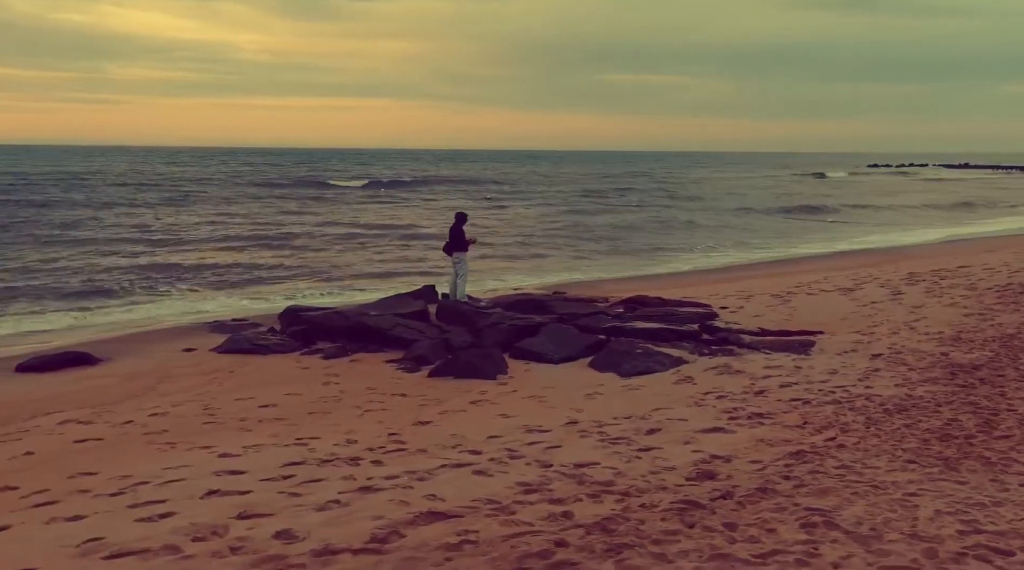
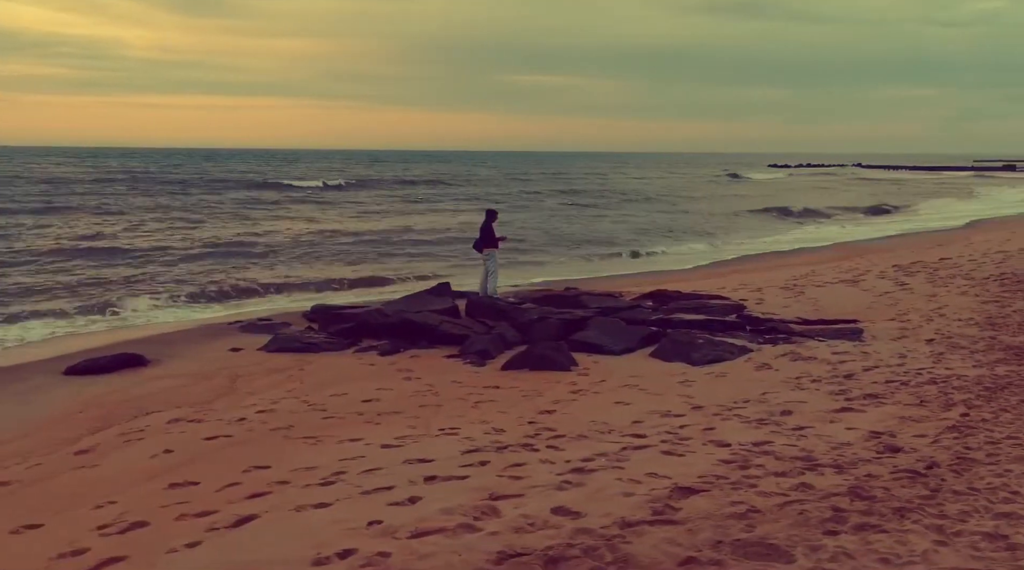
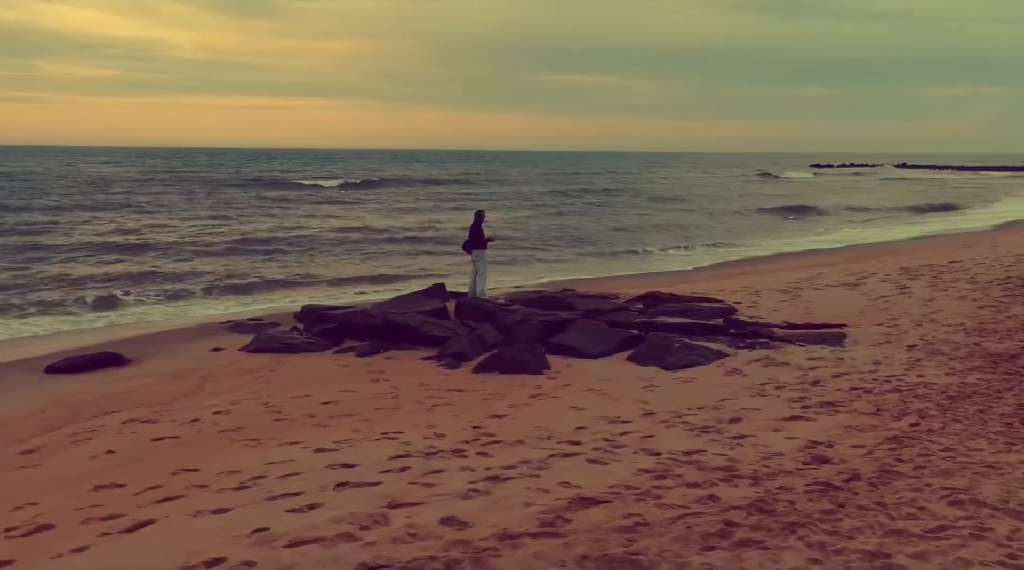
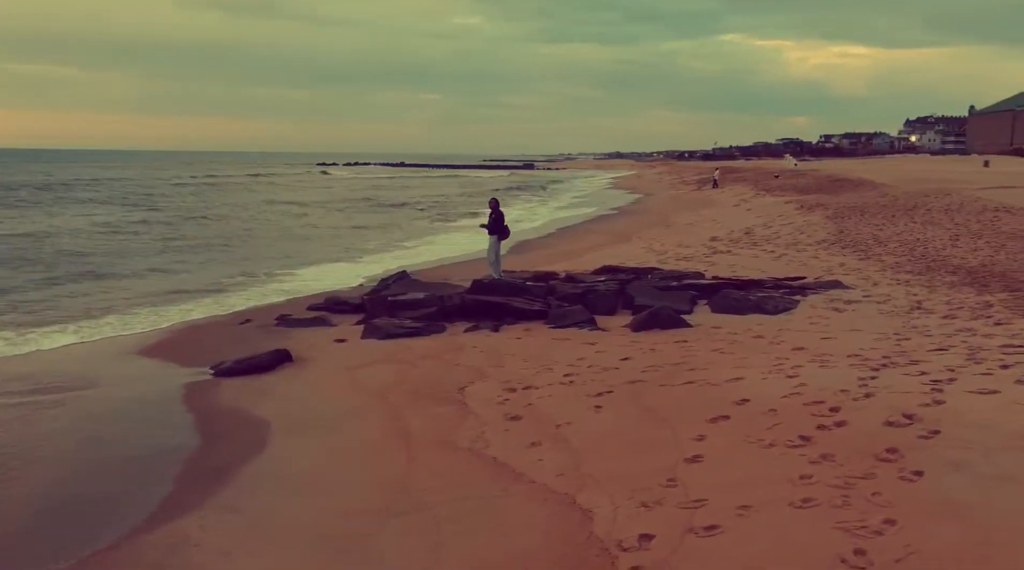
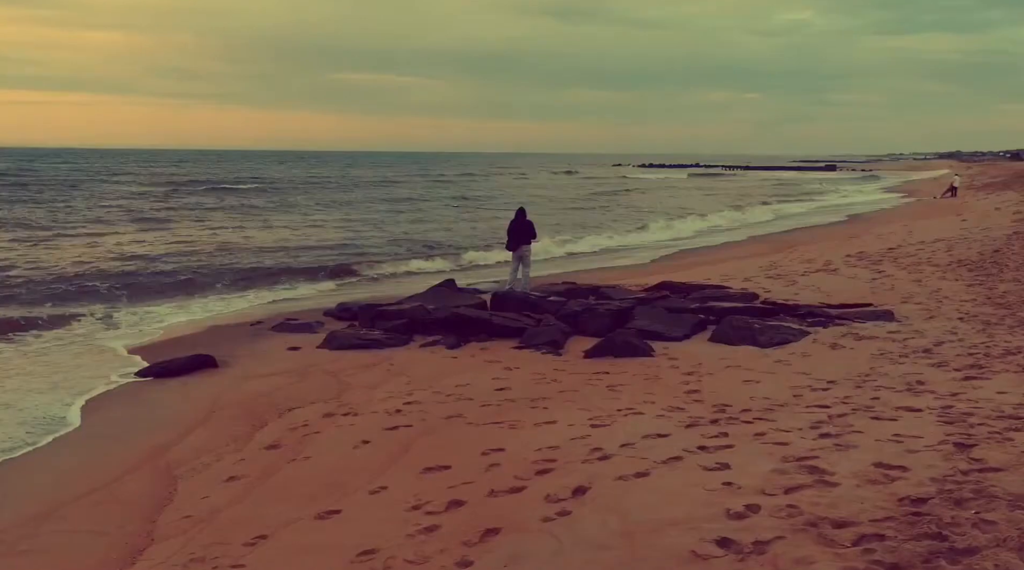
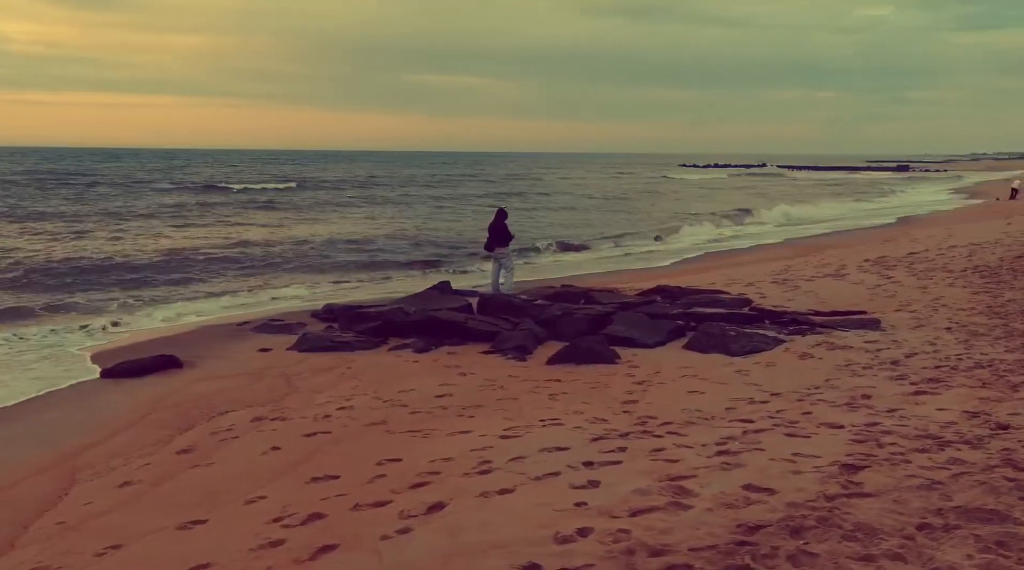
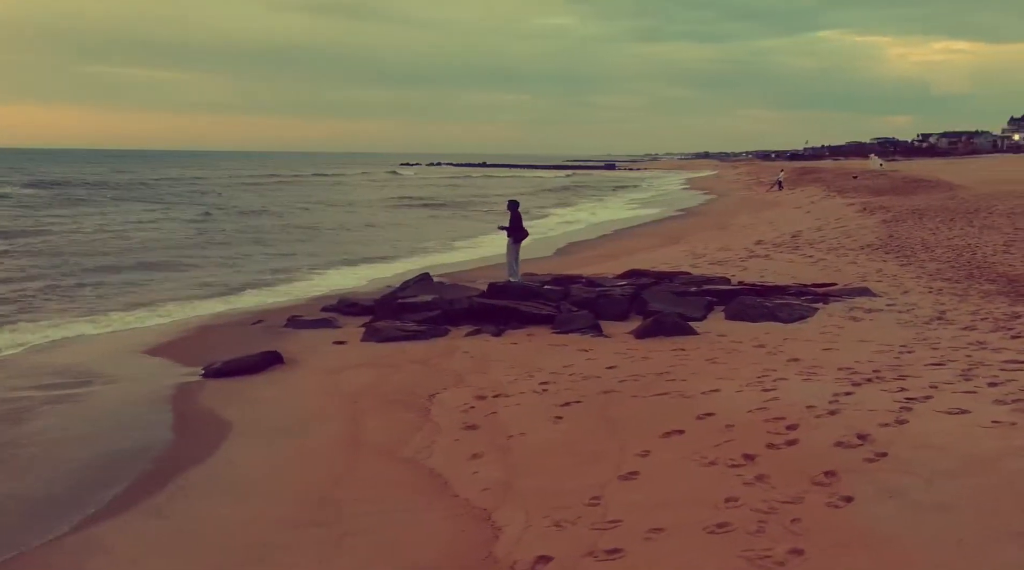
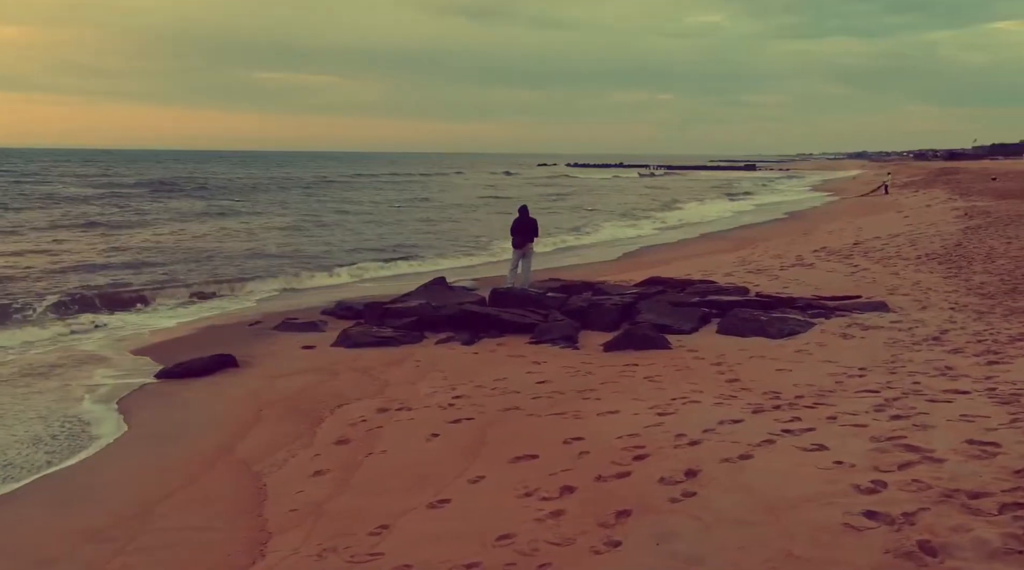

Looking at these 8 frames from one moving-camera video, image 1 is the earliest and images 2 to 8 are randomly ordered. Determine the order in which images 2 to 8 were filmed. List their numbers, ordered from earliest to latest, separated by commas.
3, 2, 6, 5, 8, 7, 4
